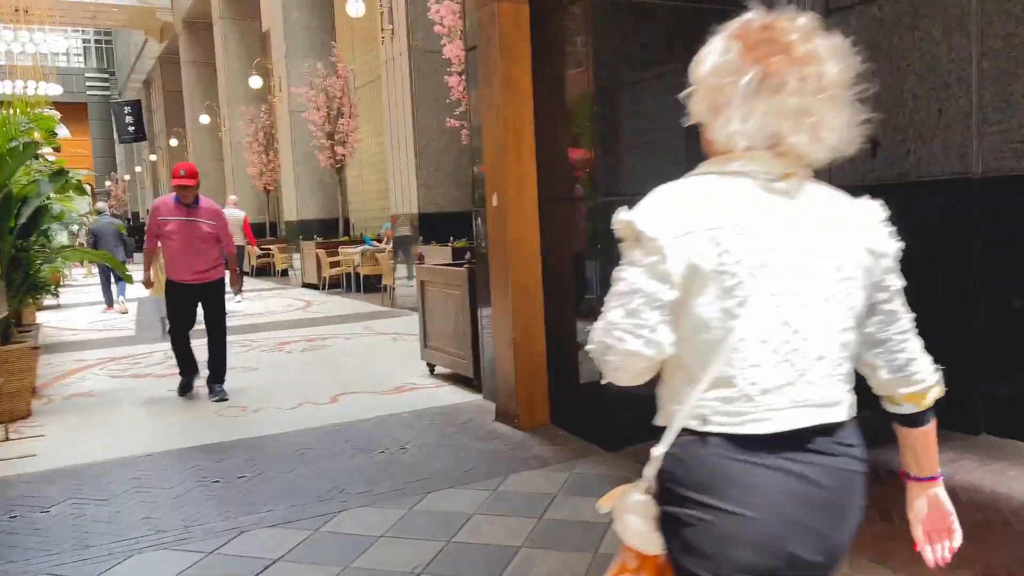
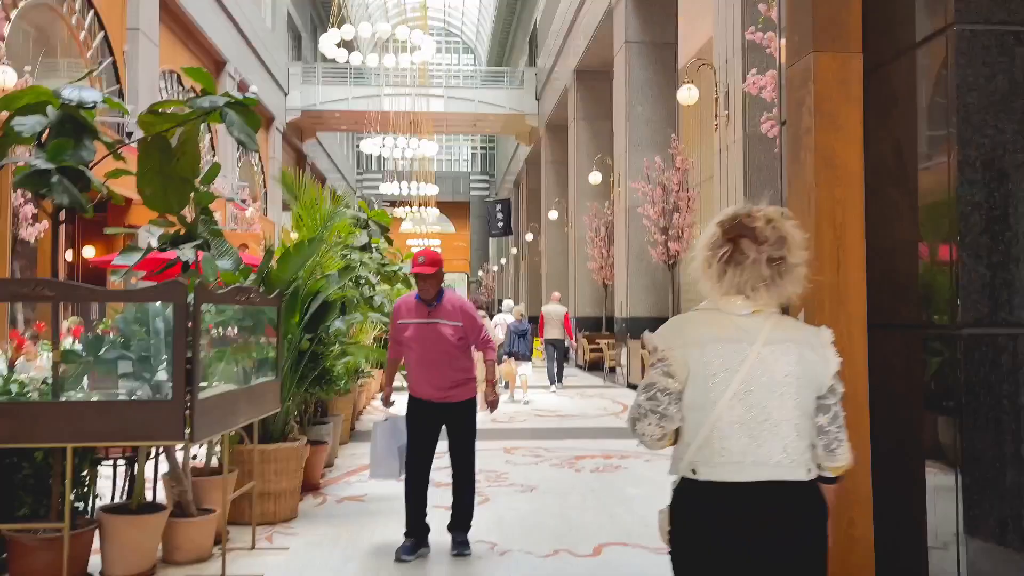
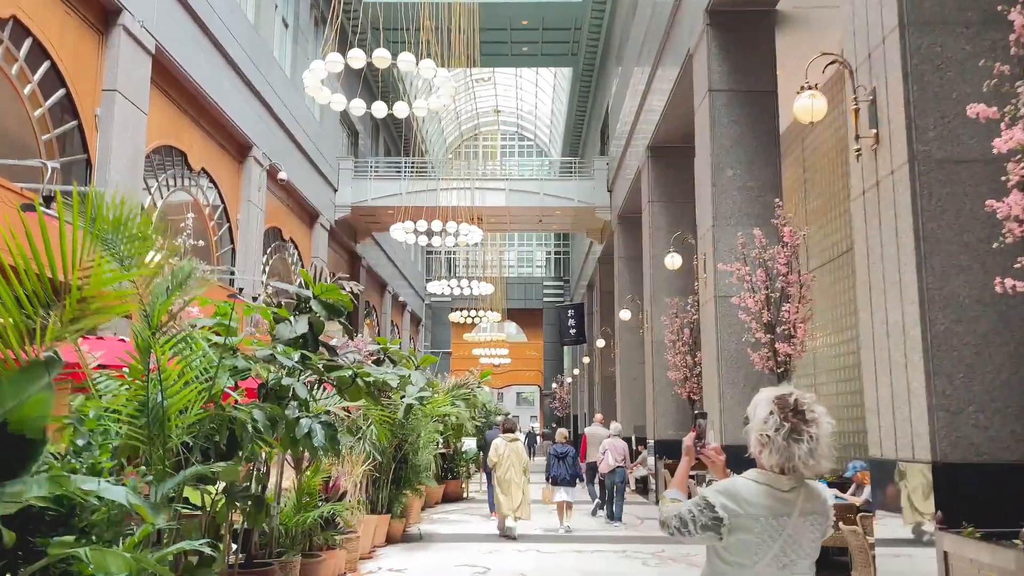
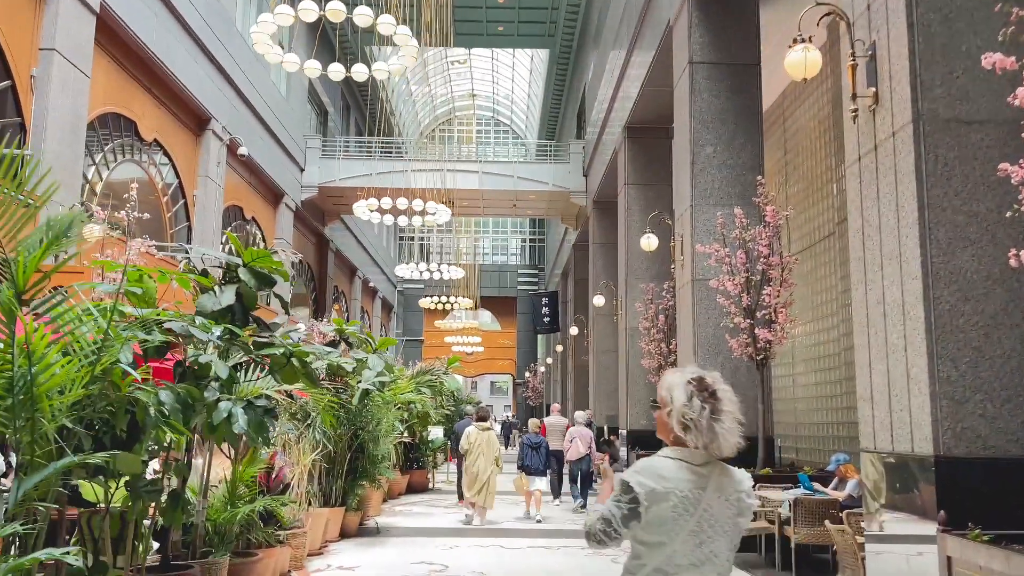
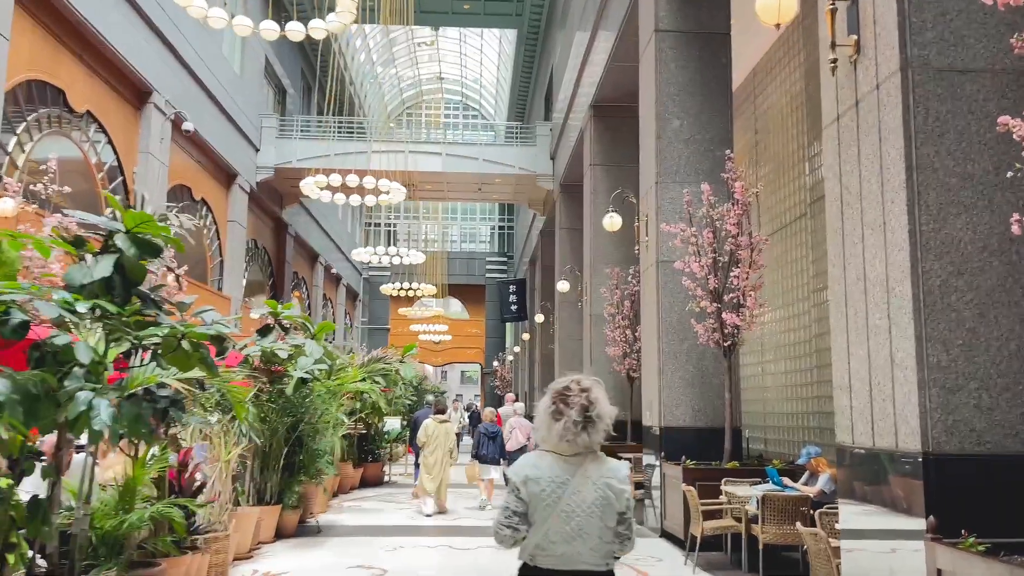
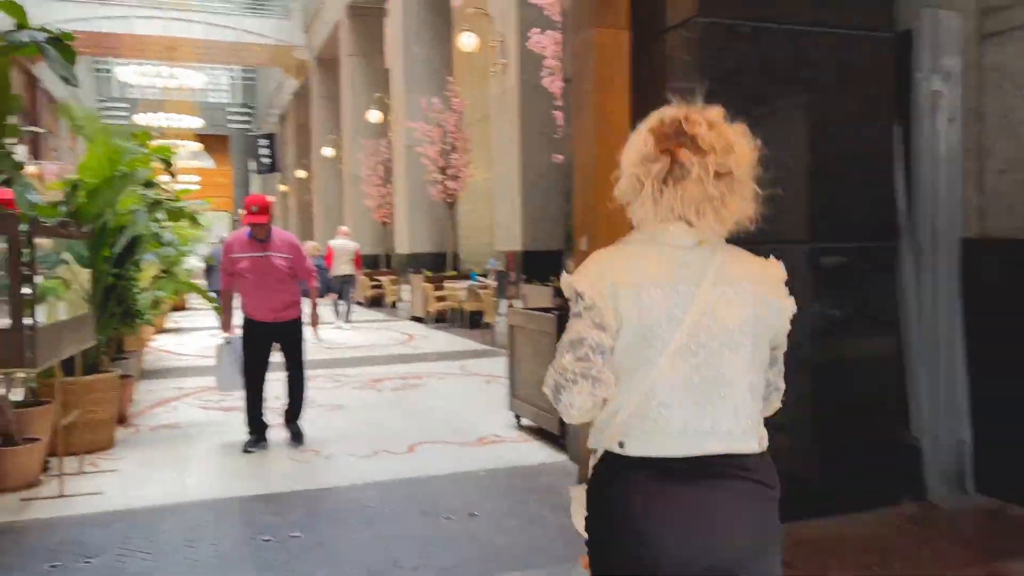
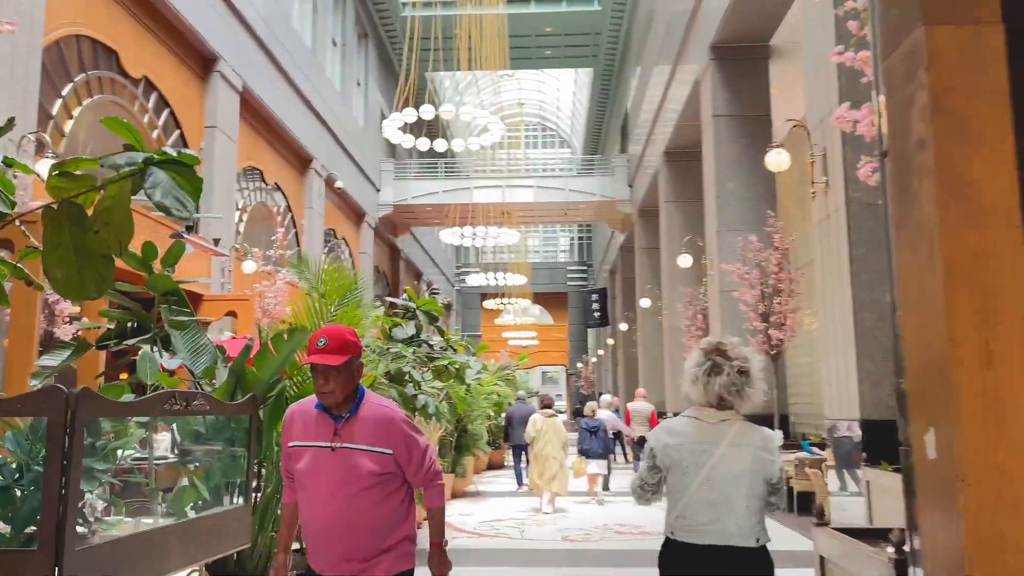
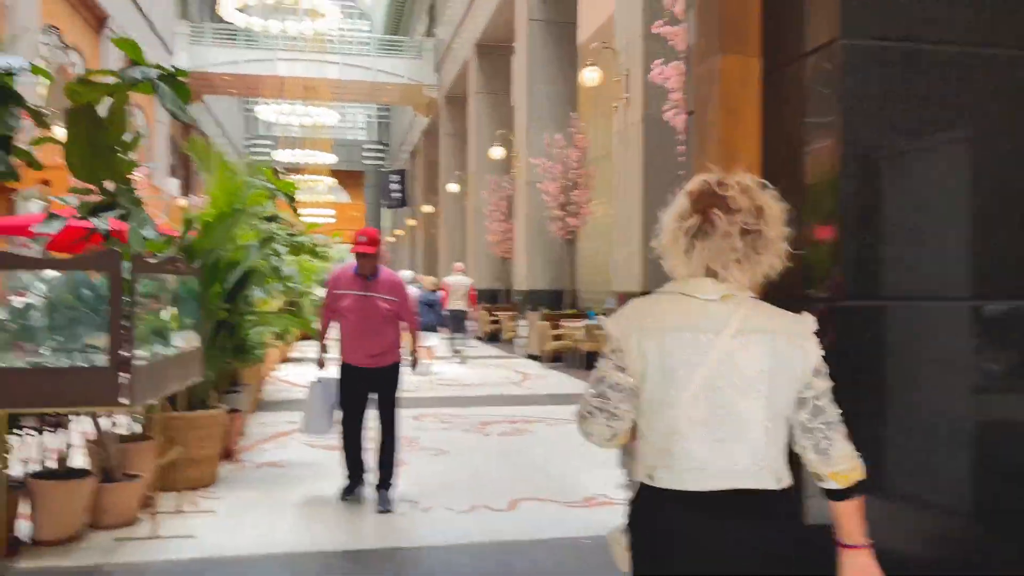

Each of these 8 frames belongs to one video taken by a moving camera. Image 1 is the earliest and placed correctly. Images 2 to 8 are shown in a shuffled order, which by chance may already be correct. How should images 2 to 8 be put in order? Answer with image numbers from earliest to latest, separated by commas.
6, 8, 2, 7, 3, 4, 5
